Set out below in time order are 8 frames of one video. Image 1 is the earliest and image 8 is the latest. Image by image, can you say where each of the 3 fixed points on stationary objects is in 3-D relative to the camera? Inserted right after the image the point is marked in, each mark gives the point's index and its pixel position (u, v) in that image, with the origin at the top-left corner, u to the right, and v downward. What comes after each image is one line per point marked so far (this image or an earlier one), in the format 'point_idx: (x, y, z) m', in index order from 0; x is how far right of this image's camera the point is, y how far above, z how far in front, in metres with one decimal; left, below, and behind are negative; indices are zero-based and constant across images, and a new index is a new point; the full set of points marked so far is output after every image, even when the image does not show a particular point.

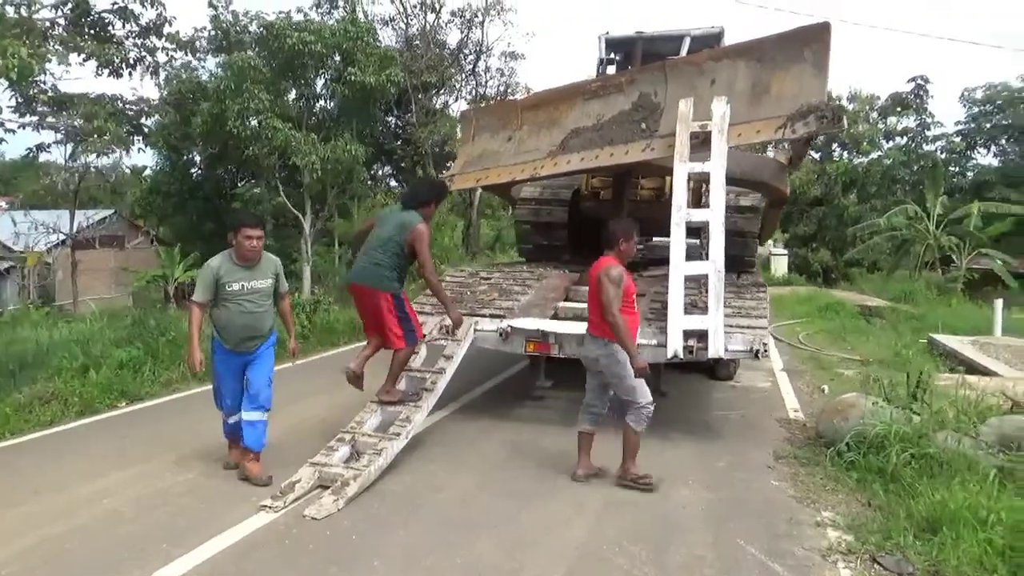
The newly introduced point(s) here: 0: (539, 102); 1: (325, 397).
0: (+0.3, +2.0, +8.1) m
1: (-1.9, -1.1, +7.7) m
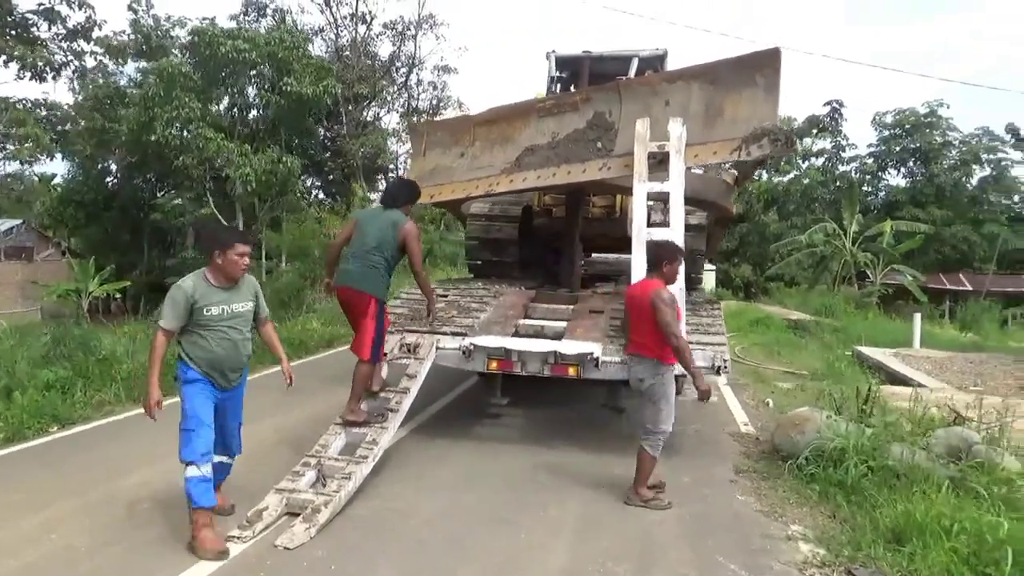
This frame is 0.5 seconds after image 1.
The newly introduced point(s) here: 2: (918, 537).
0: (-0.2, +1.8, +8.1) m
1: (-2.3, -1.2, +7.4) m
2: (+2.2, -1.3, +4.2) m
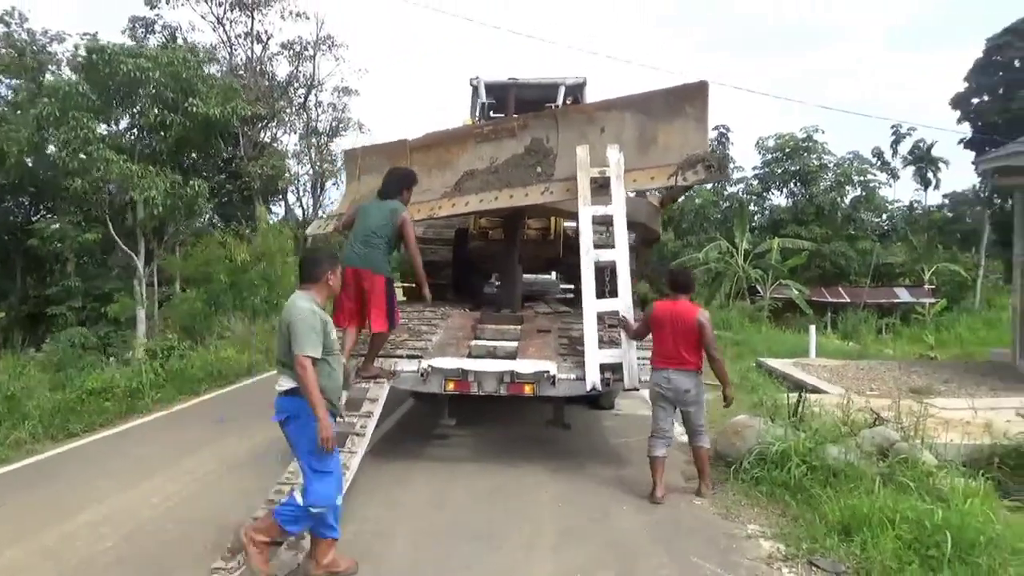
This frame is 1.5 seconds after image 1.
0: (-0.9, +1.5, +8.2) m
1: (-2.8, -1.5, +7.2) m
2: (+2.1, -1.4, +4.6) m
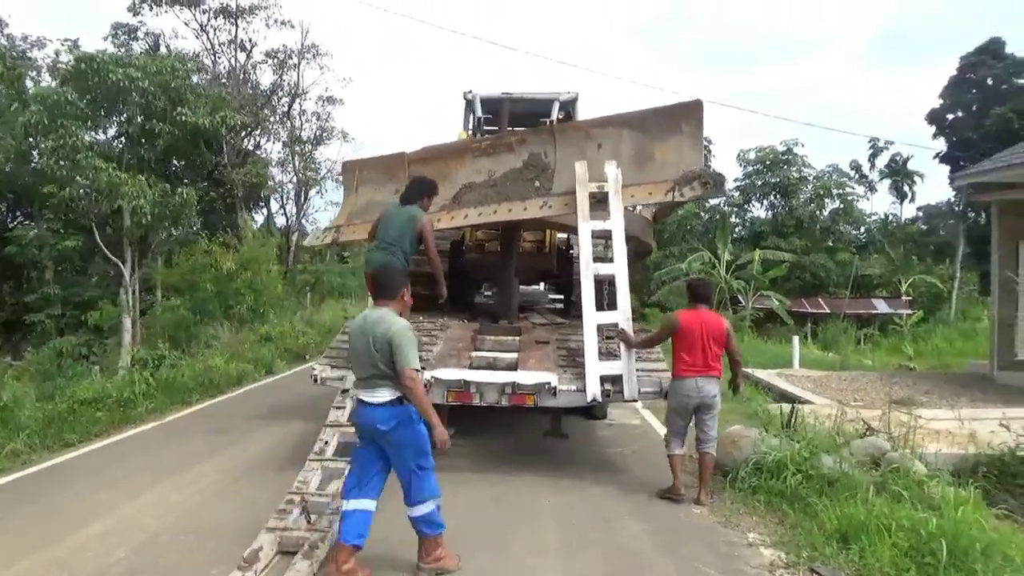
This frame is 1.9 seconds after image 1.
0: (-0.9, +1.4, +8.4) m
1: (-2.8, -1.6, +7.2) m
2: (+2.2, -1.5, +4.8) m
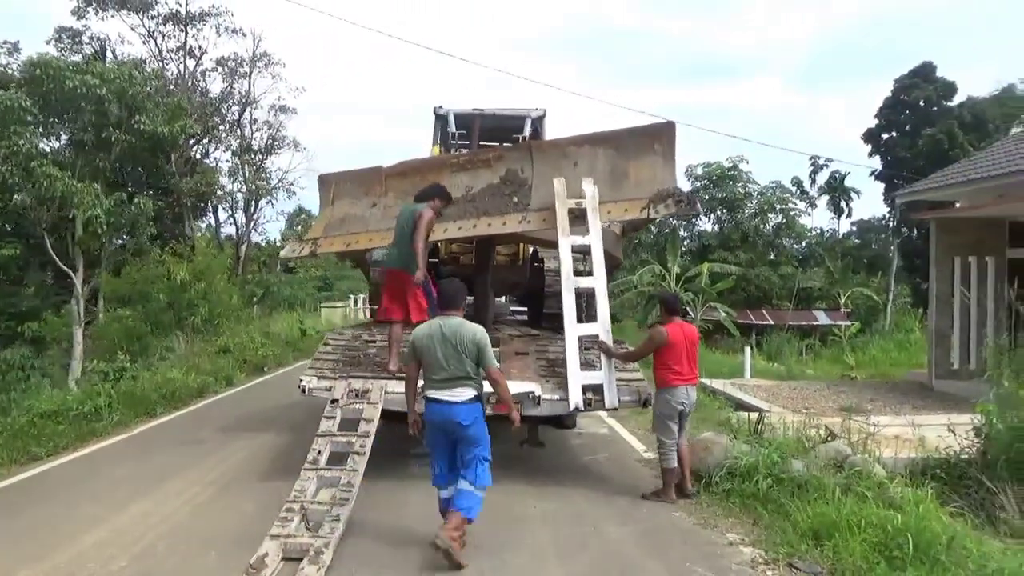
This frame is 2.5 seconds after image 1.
0: (-1.2, +1.3, +8.5) m
1: (-3.0, -1.7, +7.2) m
2: (+2.1, -1.6, +5.1) m
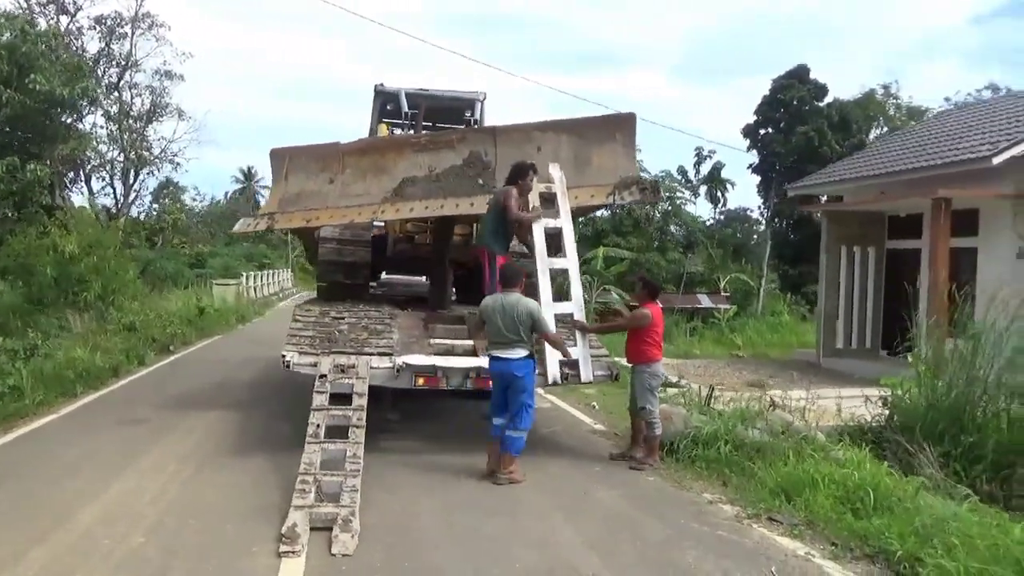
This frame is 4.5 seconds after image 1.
0: (-1.6, +1.5, +8.5) m
1: (-3.2, -1.5, +7.0) m
2: (+2.1, -1.5, +5.7) m
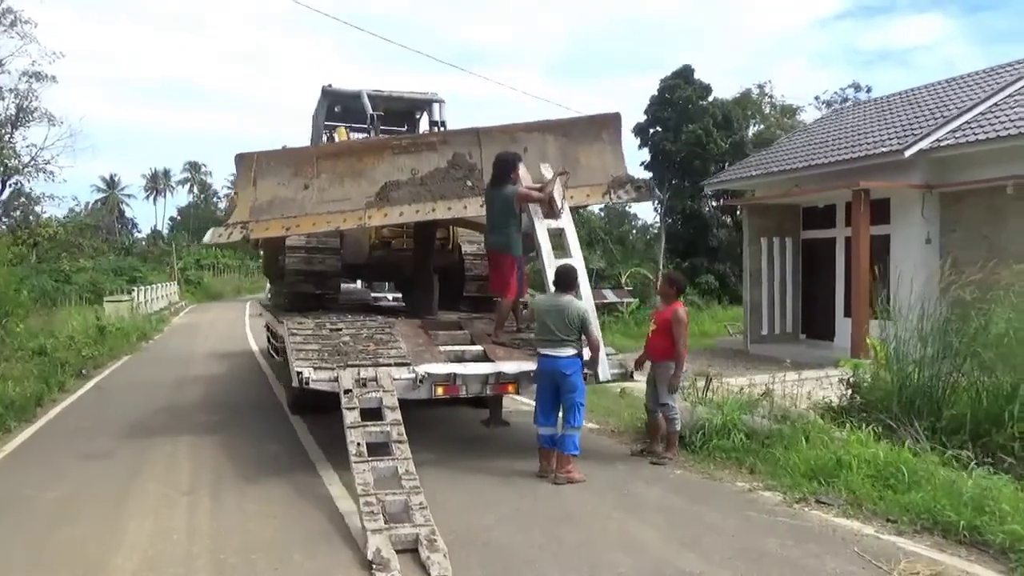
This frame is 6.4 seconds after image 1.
0: (-1.8, +1.4, +8.2) m
1: (-3.0, -1.6, +6.5) m
2: (+2.5, -1.4, +6.0) m
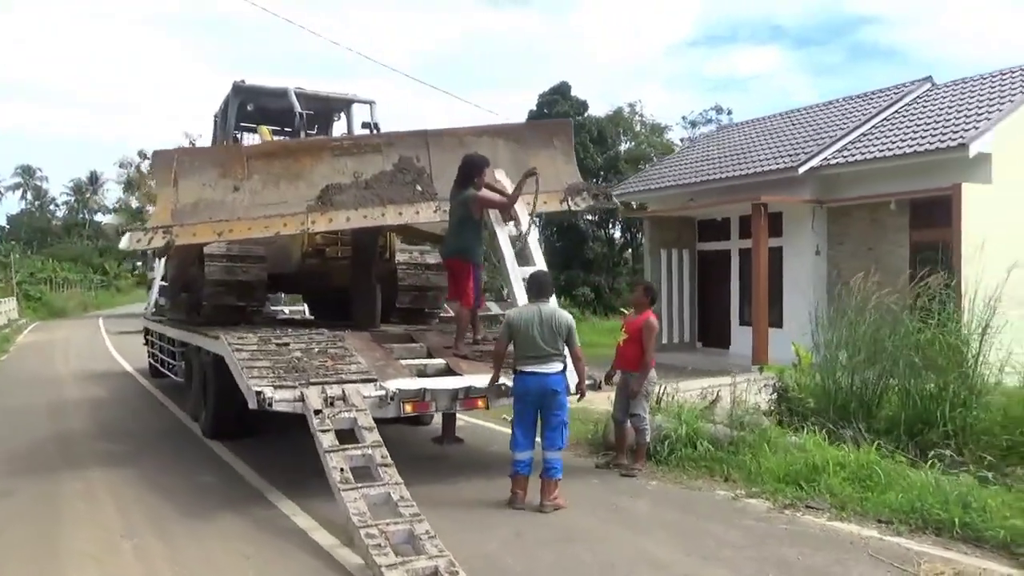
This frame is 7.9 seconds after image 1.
0: (-2.2, +1.3, +7.6) m
1: (-3.2, -1.7, +5.6) m
2: (+2.3, -1.5, +6.1) m
